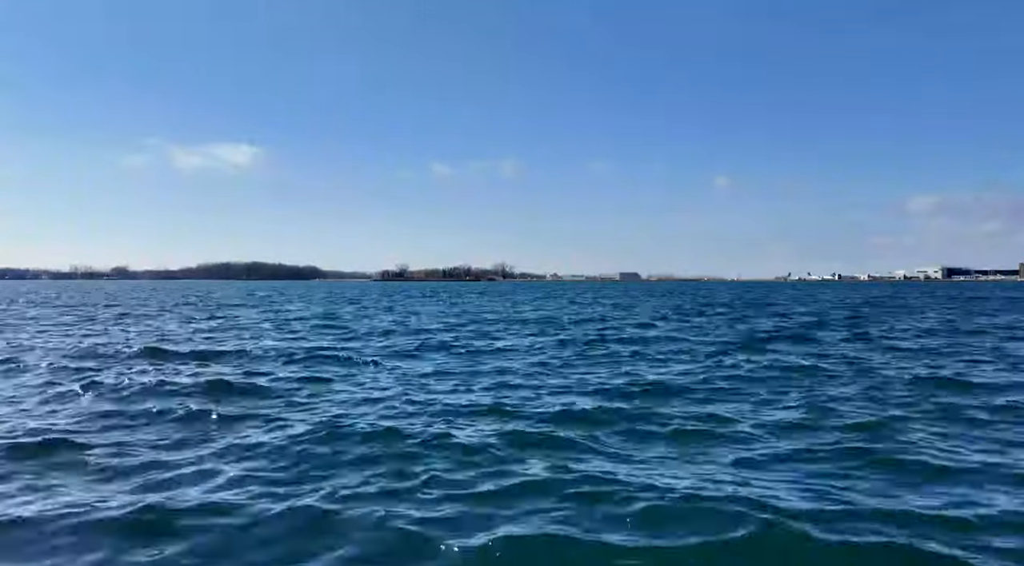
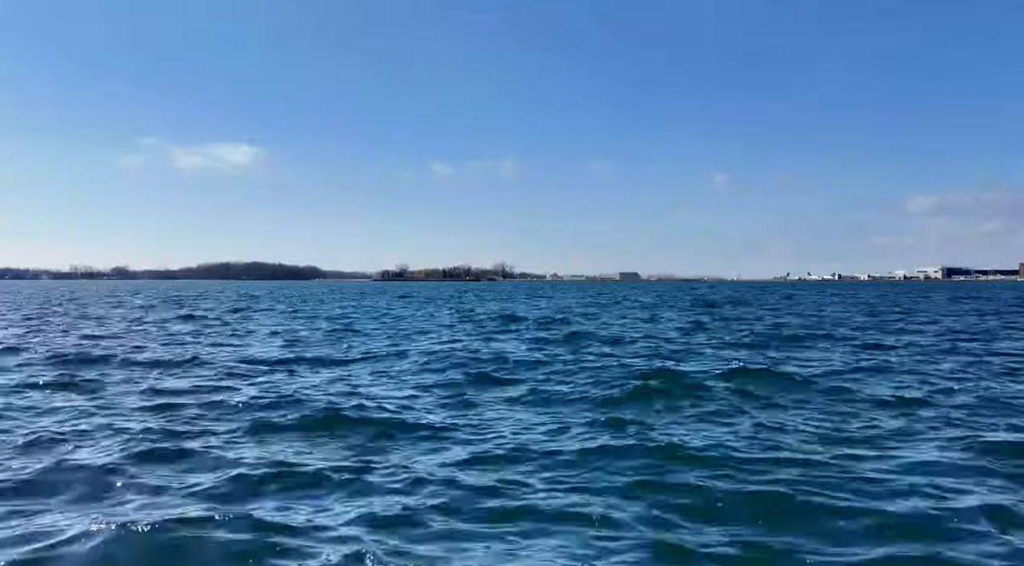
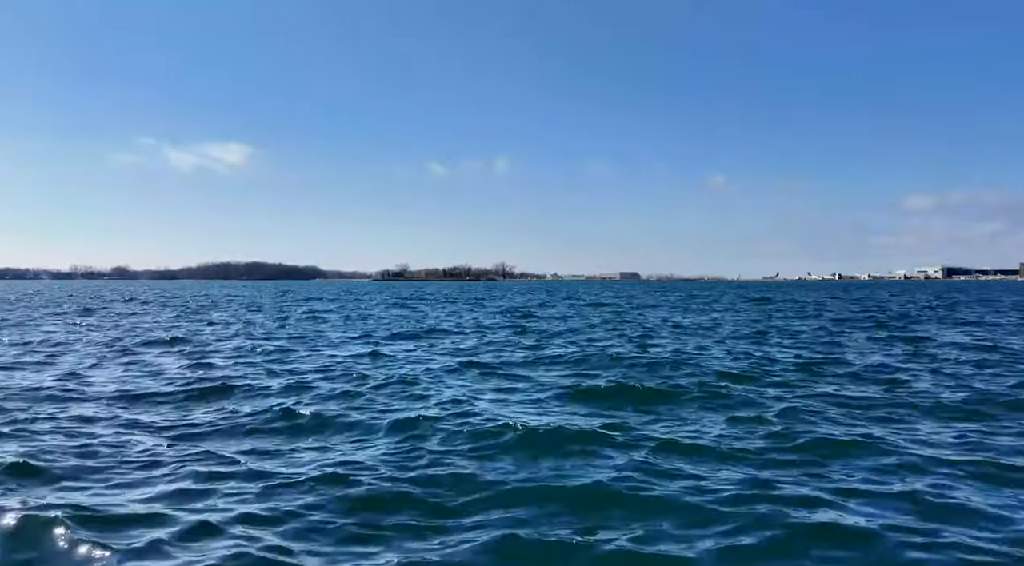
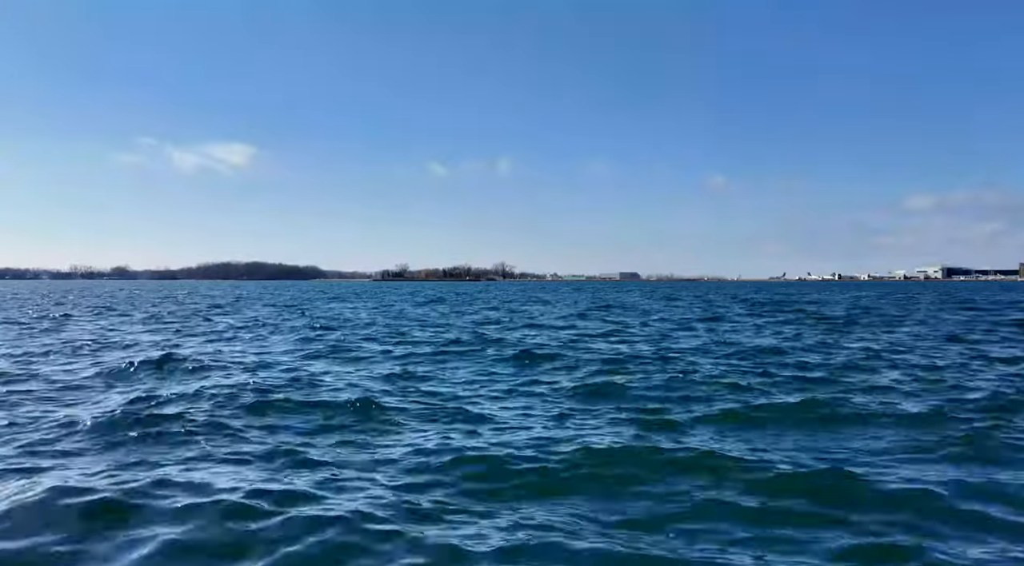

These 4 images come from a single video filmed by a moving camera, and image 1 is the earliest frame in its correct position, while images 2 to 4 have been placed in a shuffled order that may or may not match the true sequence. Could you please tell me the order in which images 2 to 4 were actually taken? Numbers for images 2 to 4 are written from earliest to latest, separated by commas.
2, 4, 3
